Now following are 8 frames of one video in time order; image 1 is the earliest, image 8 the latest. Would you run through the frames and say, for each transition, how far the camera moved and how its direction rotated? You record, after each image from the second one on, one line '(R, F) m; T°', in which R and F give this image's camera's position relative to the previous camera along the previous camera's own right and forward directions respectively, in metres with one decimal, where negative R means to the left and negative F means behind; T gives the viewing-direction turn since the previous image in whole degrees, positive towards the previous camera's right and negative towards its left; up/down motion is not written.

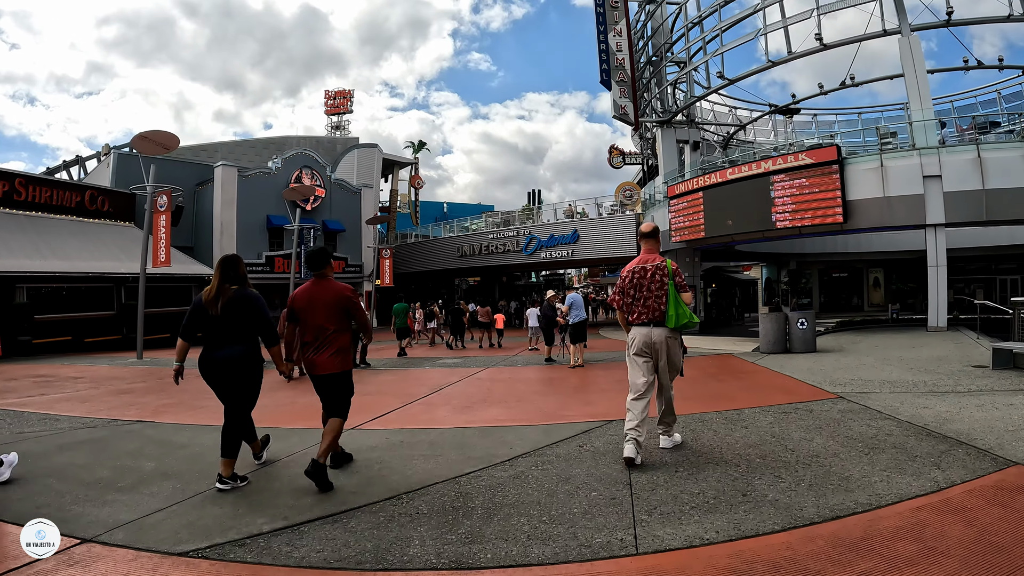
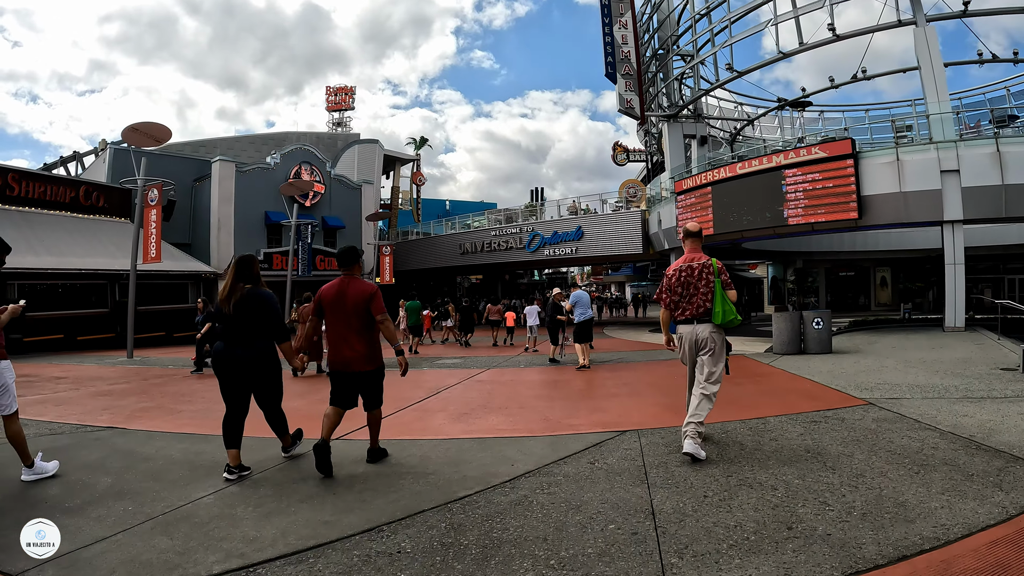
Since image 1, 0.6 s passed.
(0.0, +0.6) m; 0°
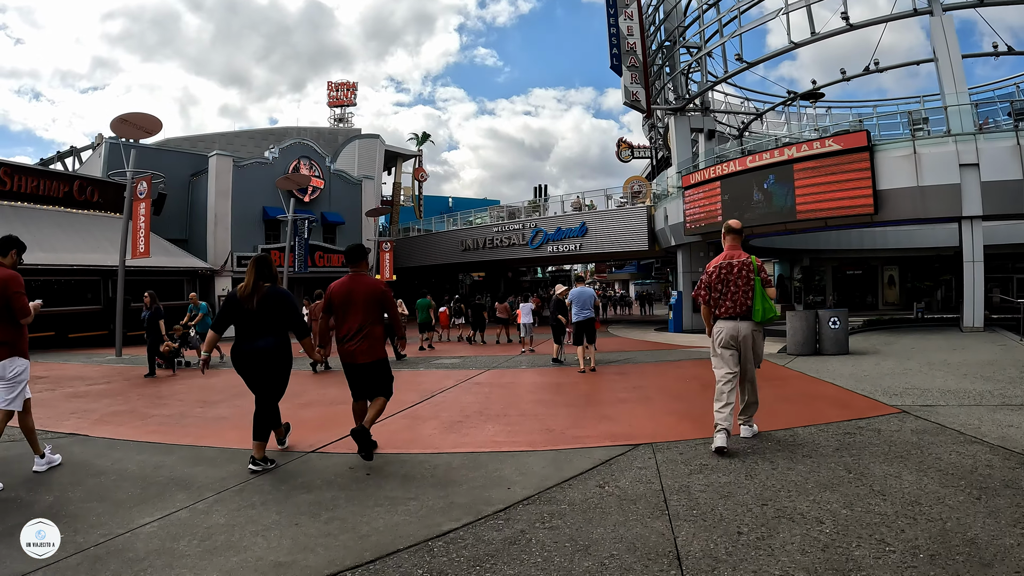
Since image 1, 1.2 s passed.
(0.0, +0.6) m; 0°
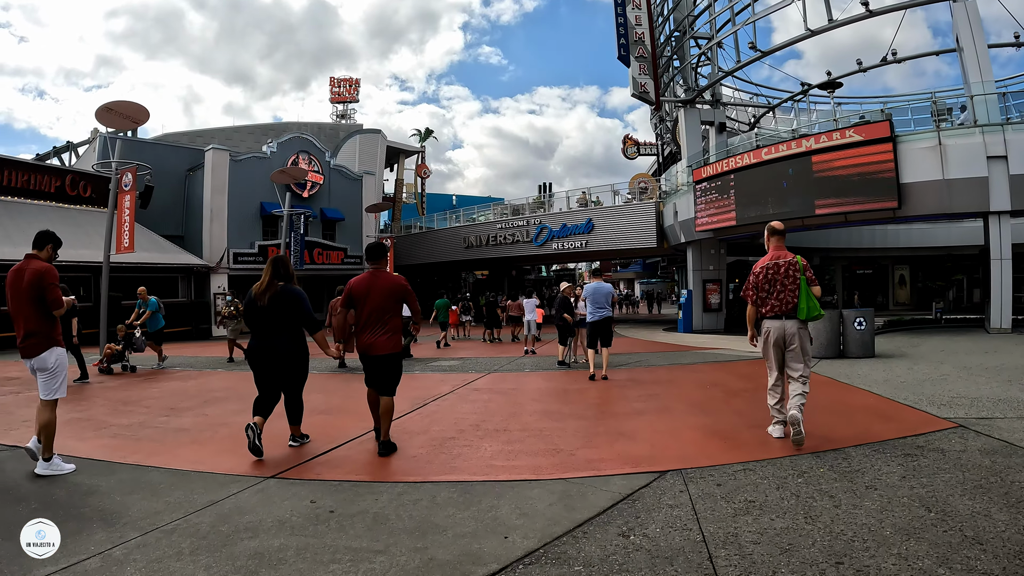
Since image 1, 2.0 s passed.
(0.0, +0.8) m; 0°
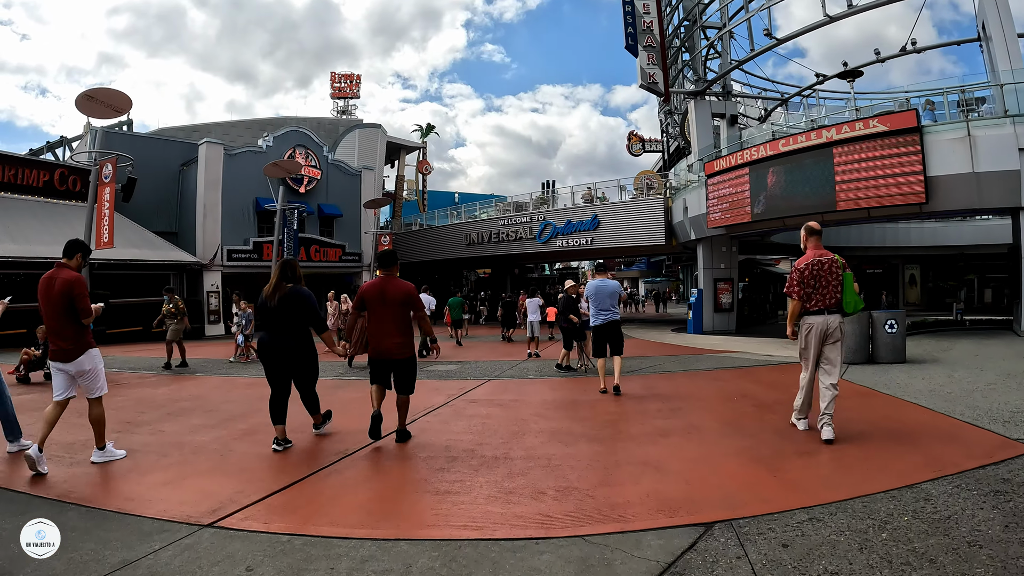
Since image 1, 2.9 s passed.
(0.0, +0.8) m; 0°
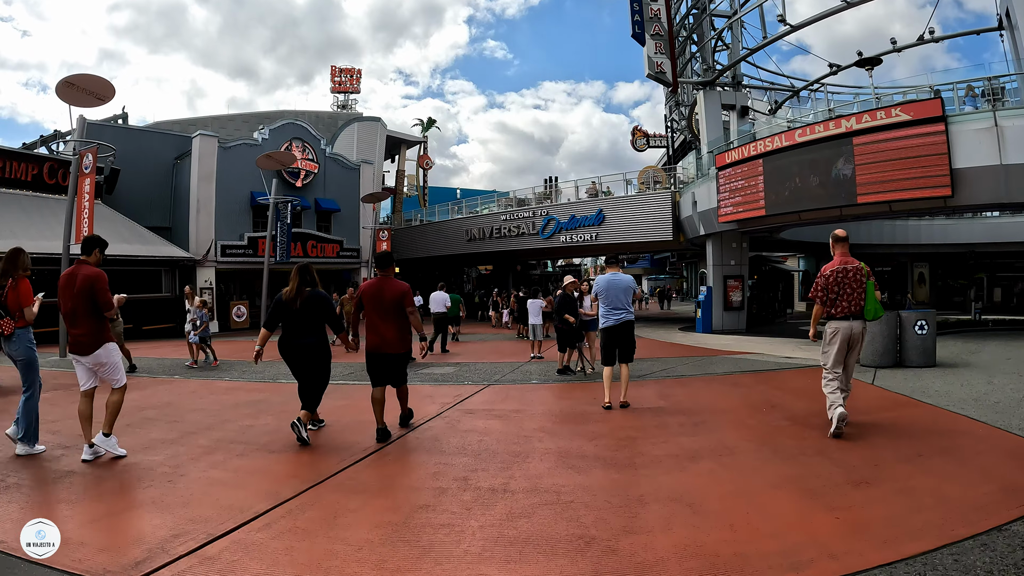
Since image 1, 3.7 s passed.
(0.0, +0.7) m; 0°
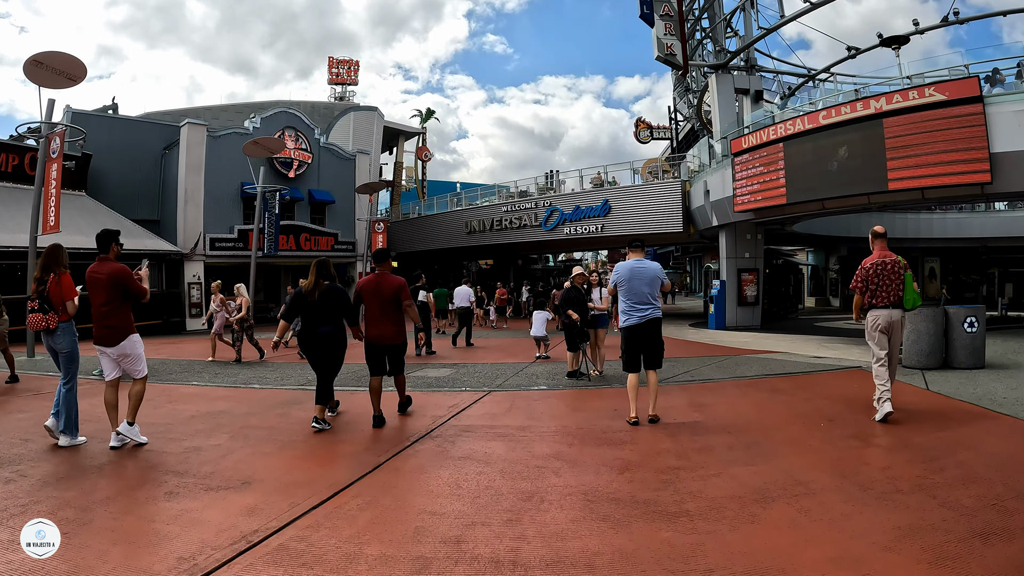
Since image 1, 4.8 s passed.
(-0.1, +1.0) m; 0°
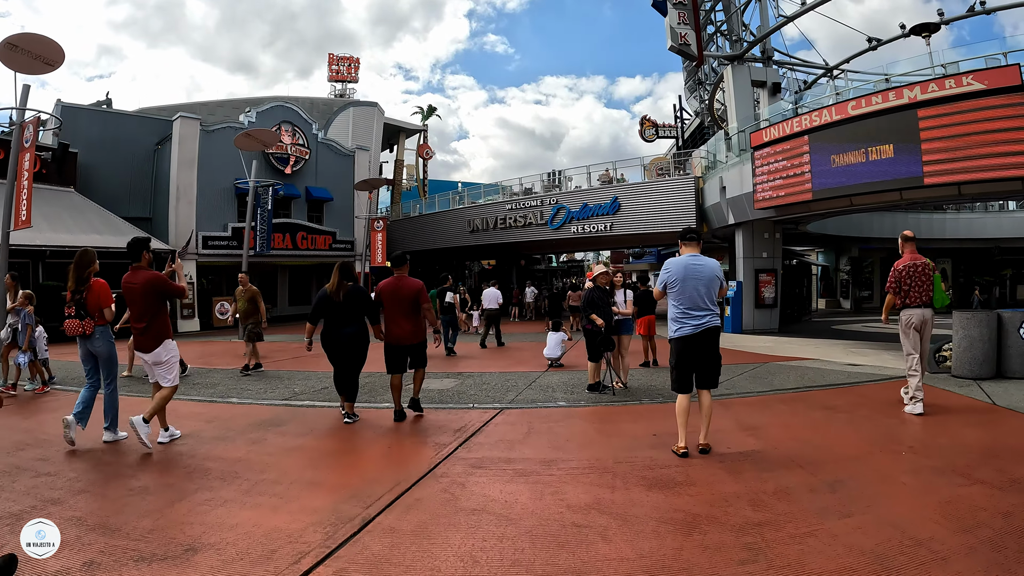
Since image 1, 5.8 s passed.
(-0.2, +0.8) m; 0°
